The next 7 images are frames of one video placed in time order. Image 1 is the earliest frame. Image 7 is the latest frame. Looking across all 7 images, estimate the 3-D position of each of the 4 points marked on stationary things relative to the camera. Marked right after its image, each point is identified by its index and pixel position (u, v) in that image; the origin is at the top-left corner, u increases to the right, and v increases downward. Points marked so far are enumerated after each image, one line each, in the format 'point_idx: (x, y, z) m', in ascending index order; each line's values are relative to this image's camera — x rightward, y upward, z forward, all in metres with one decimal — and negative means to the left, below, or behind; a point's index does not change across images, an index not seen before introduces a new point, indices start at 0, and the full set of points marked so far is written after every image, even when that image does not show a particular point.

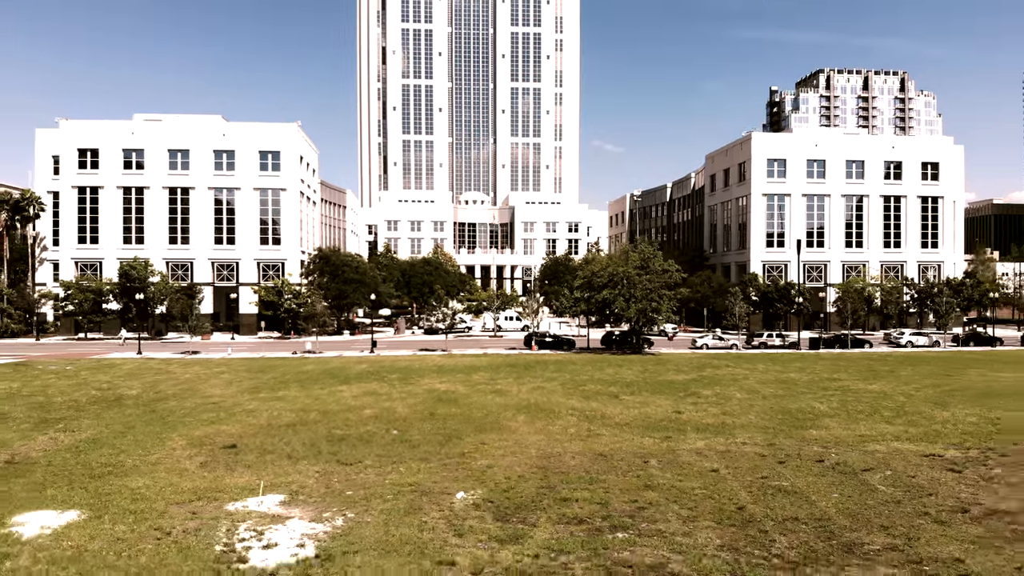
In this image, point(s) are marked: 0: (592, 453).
0: (+1.4, -2.8, +17.4) m
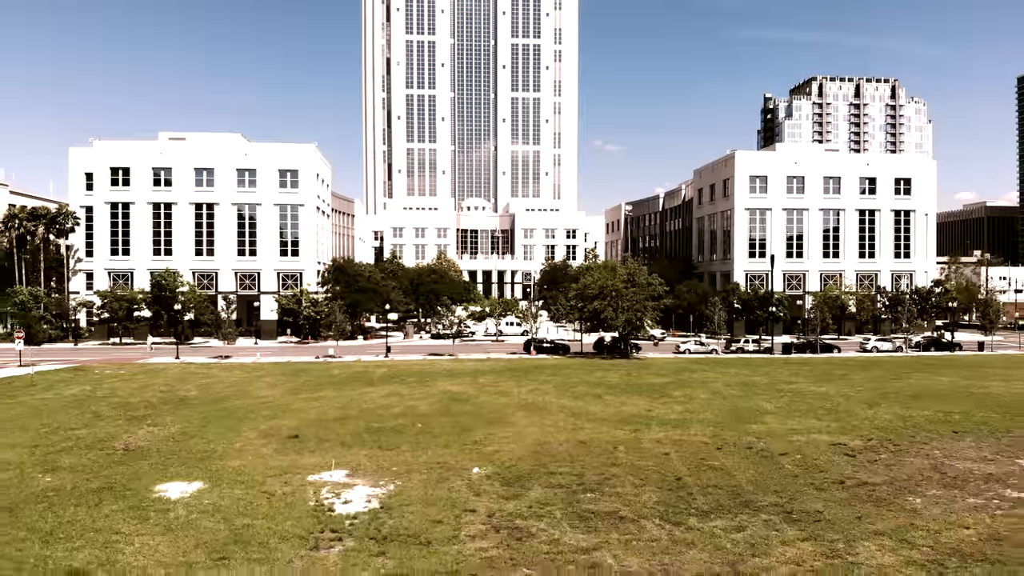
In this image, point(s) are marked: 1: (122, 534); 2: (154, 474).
0: (+1.4, -3.4, +22.6) m
1: (-5.8, -3.6, +14.9) m
2: (-7.0, -3.6, +19.4) m
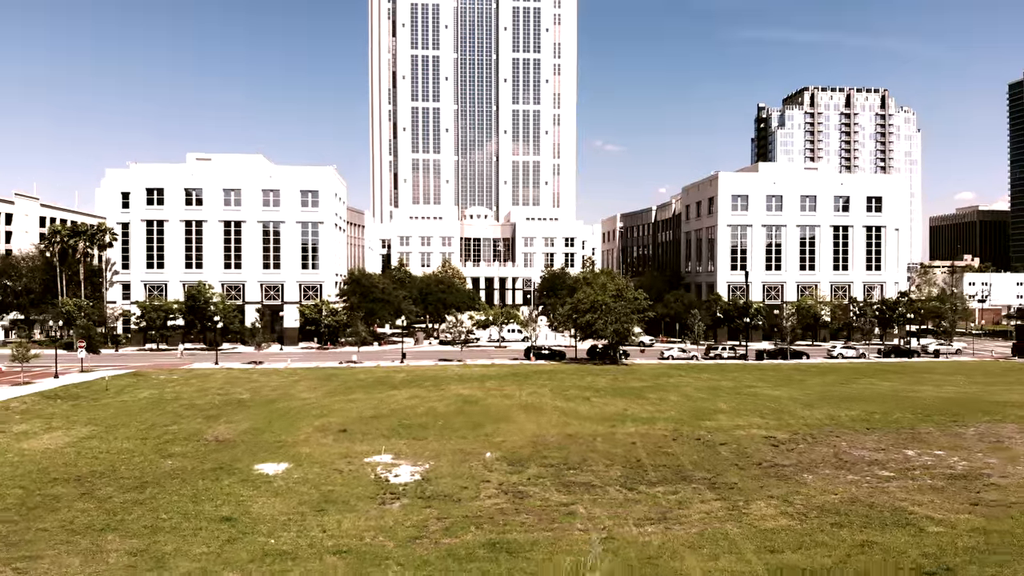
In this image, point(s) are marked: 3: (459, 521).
0: (+1.5, -4.2, +29.2) m
1: (-5.8, -4.4, +21.4) m
2: (-6.9, -4.4, +26.0) m
3: (-1.0, -4.4, +18.8) m
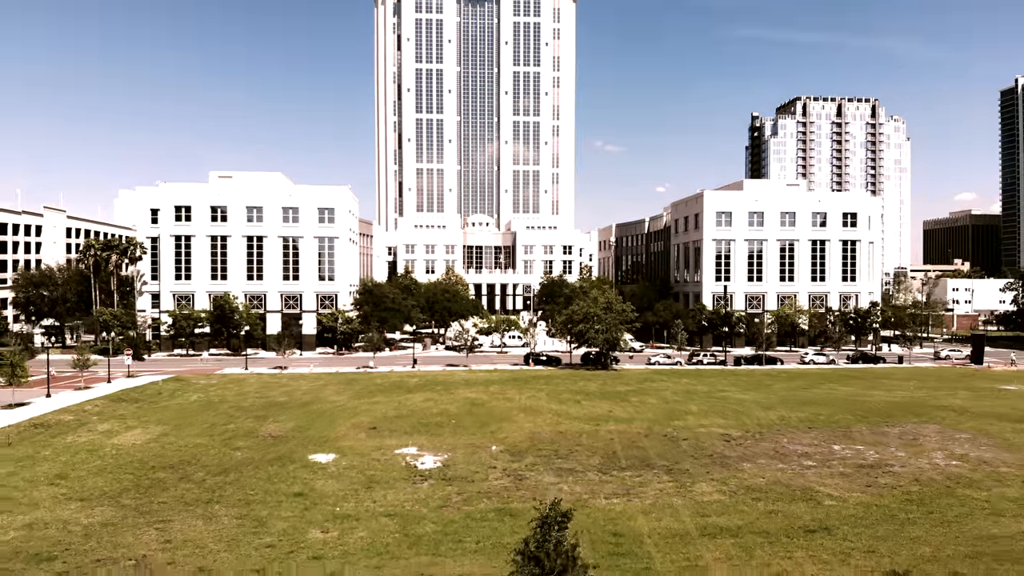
0: (+1.5, -5.1, +35.5) m
1: (-5.7, -5.3, +27.7) m
2: (-6.9, -5.3, +32.3) m
3: (-1.0, -5.2, +25.2) m
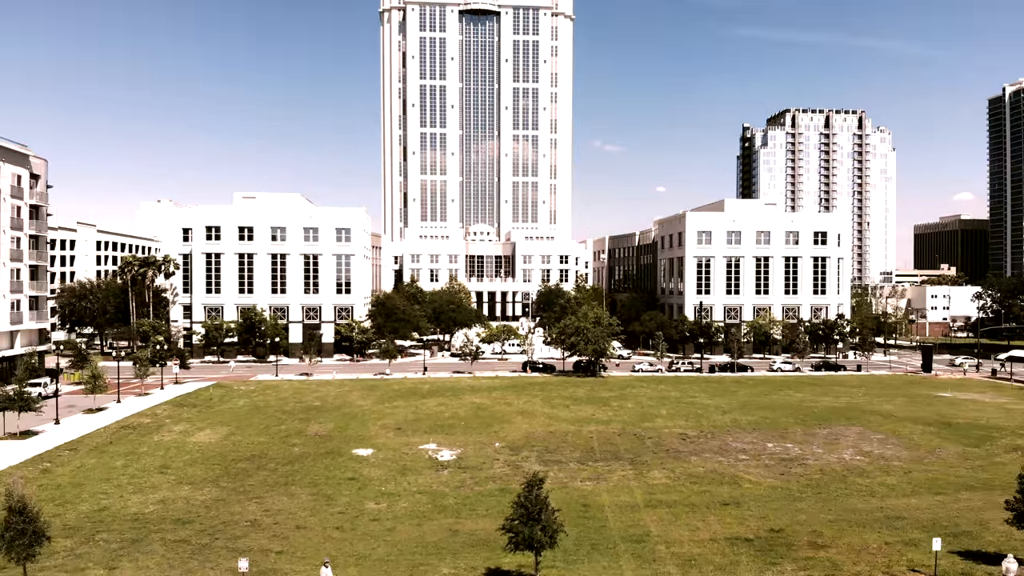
0: (+1.5, -6.3, +44.0) m
1: (-5.7, -6.5, +36.3) m
2: (-6.9, -6.5, +40.8) m
3: (-1.0, -6.5, +33.7) m
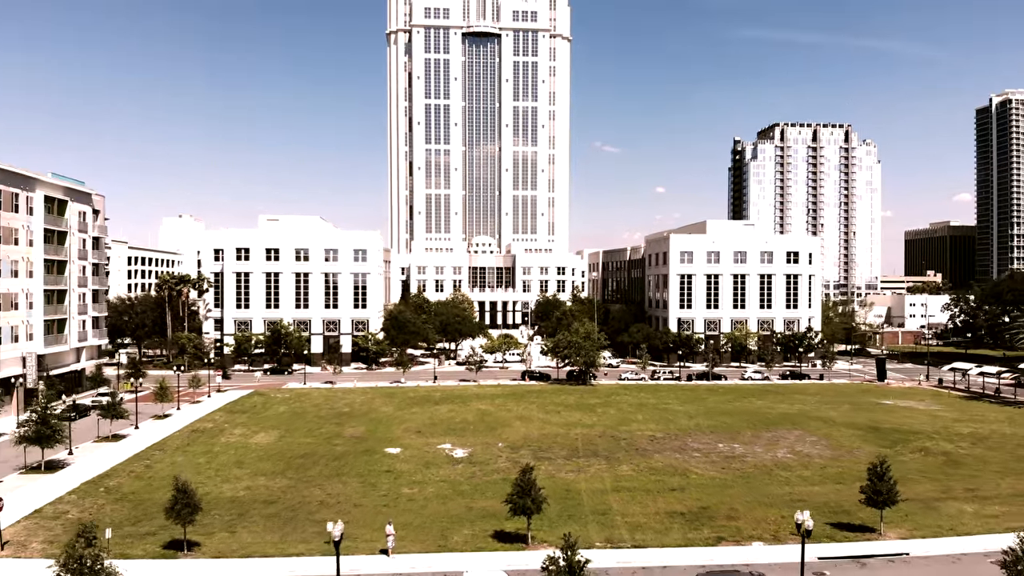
0: (+1.5, -7.9, +53.9) m
1: (-5.7, -8.1, +46.1) m
2: (-6.9, -8.0, +50.7) m
3: (-1.0, -8.0, +43.5) m
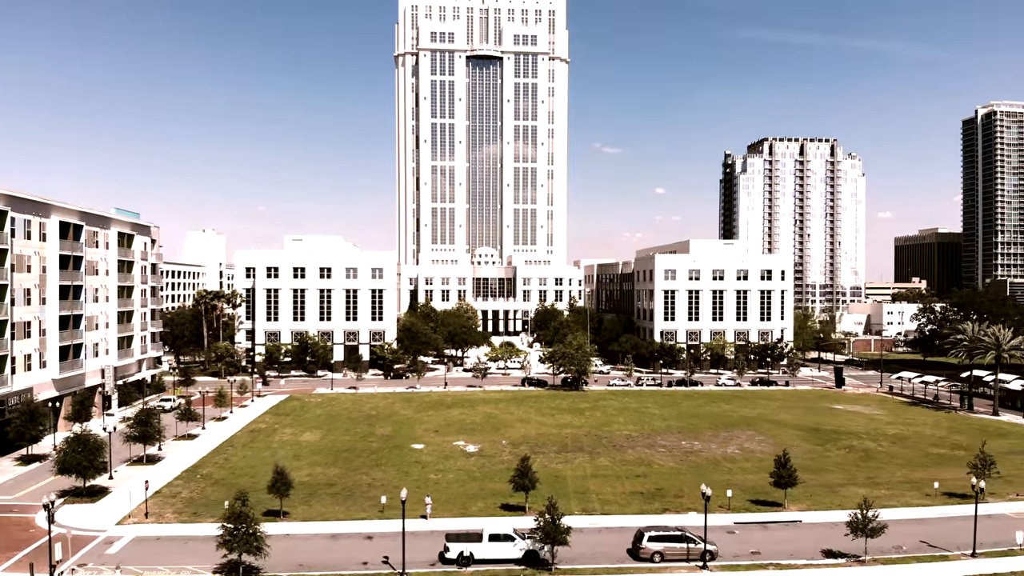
0: (+1.6, -9.6, +65.8) m
1: (-5.6, -9.8, +58.0) m
2: (-6.8, -9.7, +62.6) m
3: (-0.9, -9.7, +55.4) m
